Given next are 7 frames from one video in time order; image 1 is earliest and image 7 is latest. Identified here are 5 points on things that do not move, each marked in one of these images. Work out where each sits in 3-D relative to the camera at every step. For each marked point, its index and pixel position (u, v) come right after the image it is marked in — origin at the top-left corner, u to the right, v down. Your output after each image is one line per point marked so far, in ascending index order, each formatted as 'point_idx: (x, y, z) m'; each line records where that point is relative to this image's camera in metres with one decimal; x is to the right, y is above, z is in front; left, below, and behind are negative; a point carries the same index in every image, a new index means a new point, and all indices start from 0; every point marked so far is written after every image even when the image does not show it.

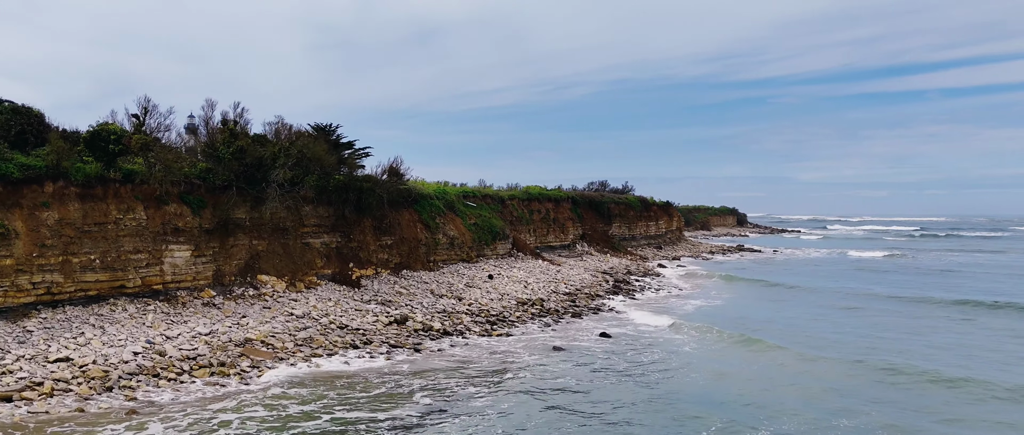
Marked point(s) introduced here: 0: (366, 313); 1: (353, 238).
0: (-3.2, -2.1, +15.9) m
1: (-4.2, -0.6, +19.2) m
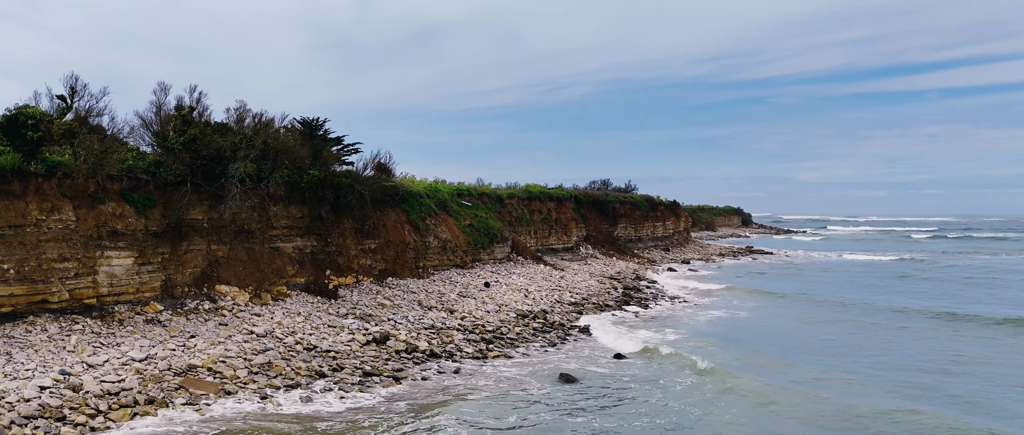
0: (-3.2, -2.1, +13.6) m
1: (-4.2, -0.6, +17.0) m
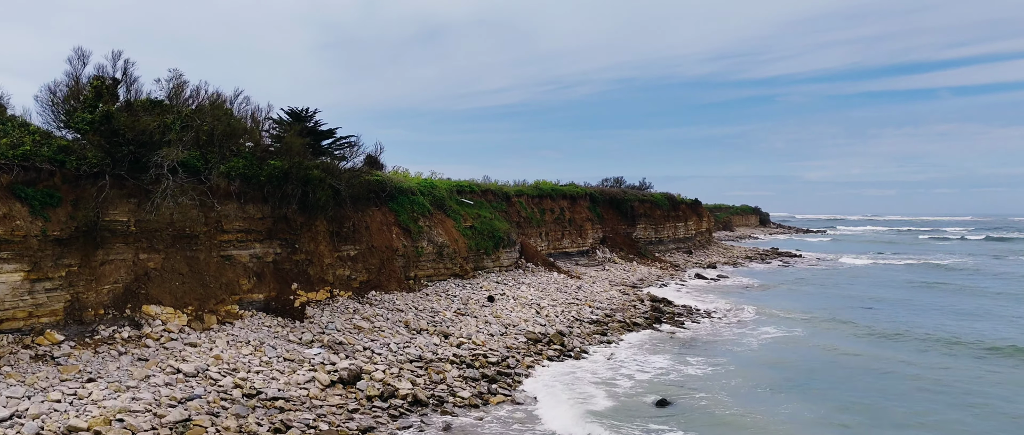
0: (-3.1, -2.1, +10.5) m
1: (-4.0, -0.6, +13.8) m
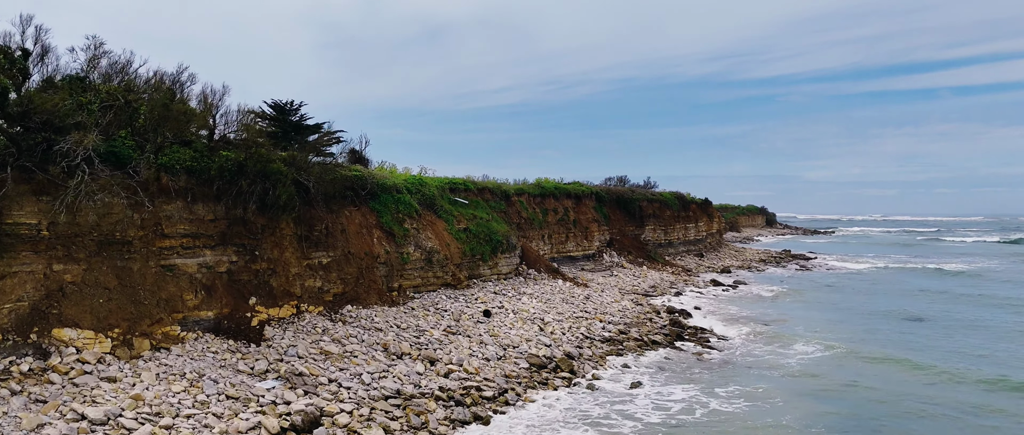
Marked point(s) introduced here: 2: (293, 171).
0: (-3.1, -2.2, +8.4) m
1: (-4.0, -0.7, +11.7) m
2: (-3.6, +0.8, +12.1) m
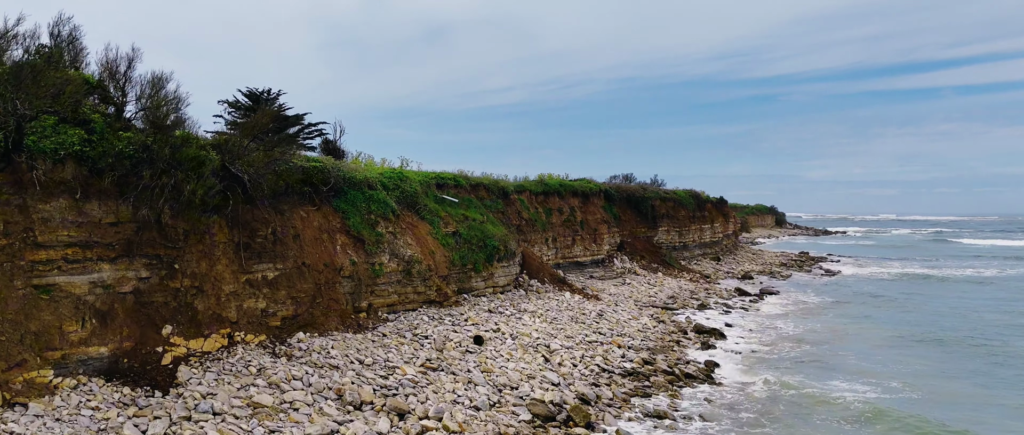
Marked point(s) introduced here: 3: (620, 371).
0: (-3.1, -2.2, +5.6) m
1: (-4.1, -0.7, +9.0) m
2: (-3.6, +0.7, +9.3) m
3: (+1.6, -2.2, +10.7) m
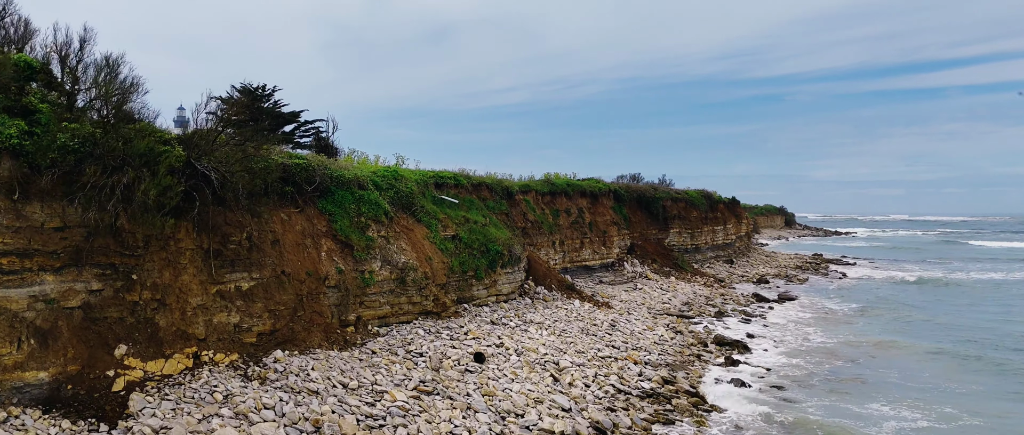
0: (-3.1, -2.2, +4.5) m
1: (-4.0, -0.7, +7.9) m
2: (-3.6, +0.7, +8.2) m
3: (+1.6, -2.3, +9.5) m
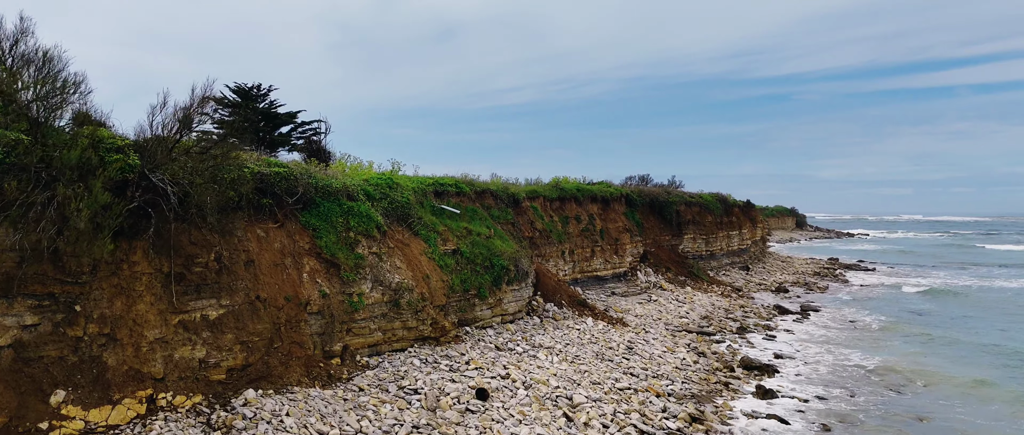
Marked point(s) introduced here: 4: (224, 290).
0: (-3.1, -2.4, +3.4) m
1: (-4.0, -0.9, +6.7) m
2: (-3.5, +0.5, +7.1) m
3: (+1.7, -2.5, +8.4) m
4: (-3.1, -0.8, +7.8) m
